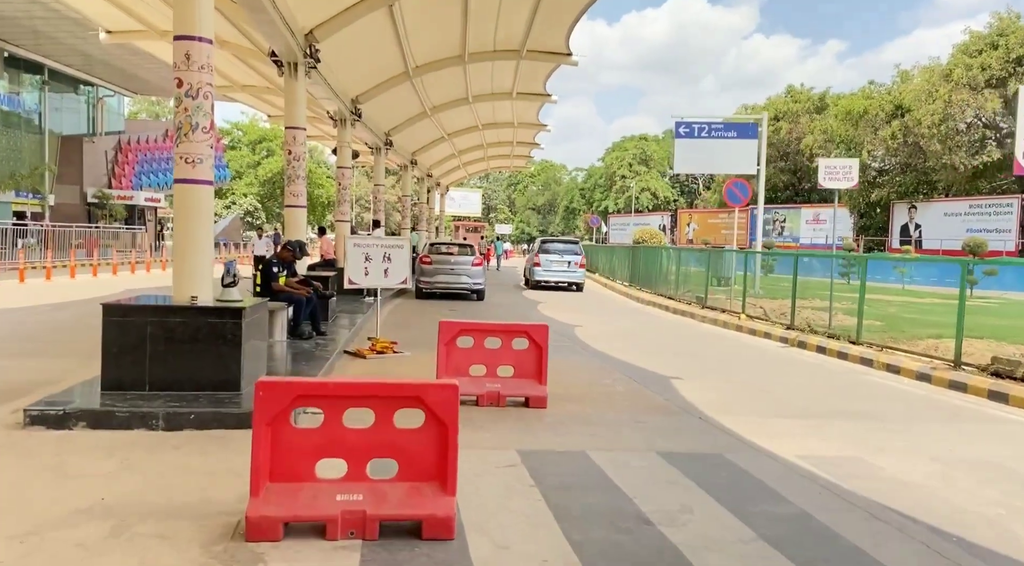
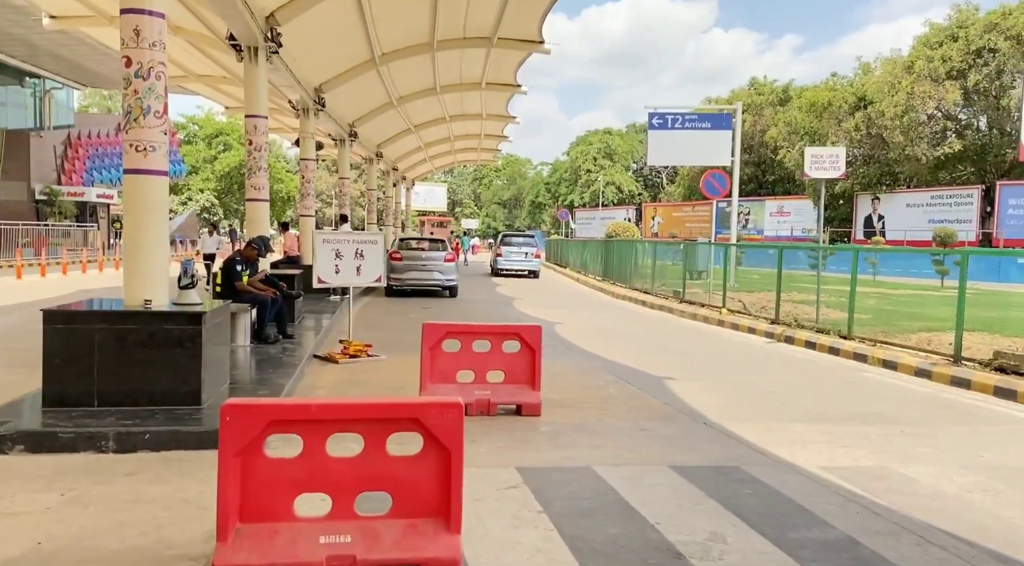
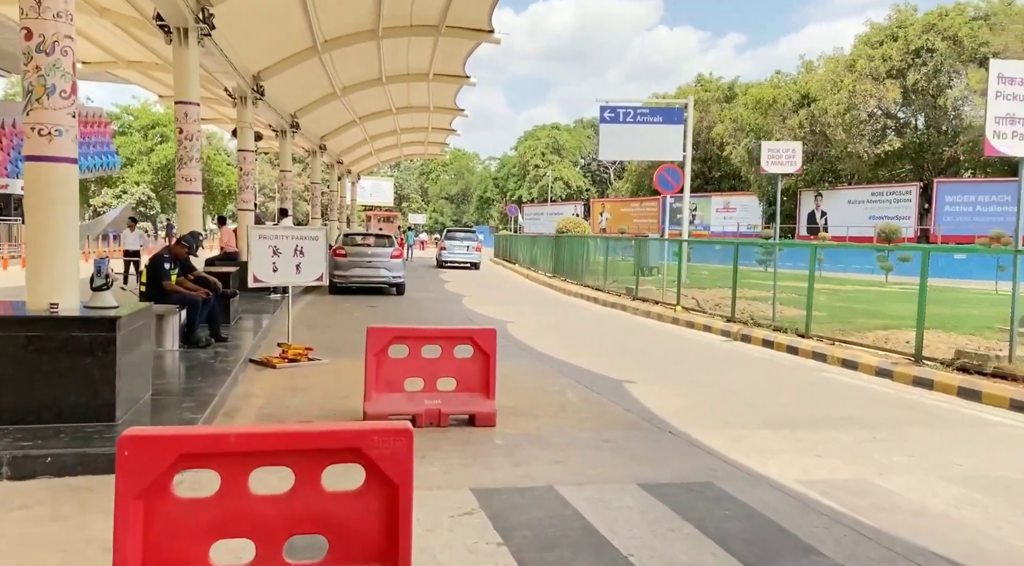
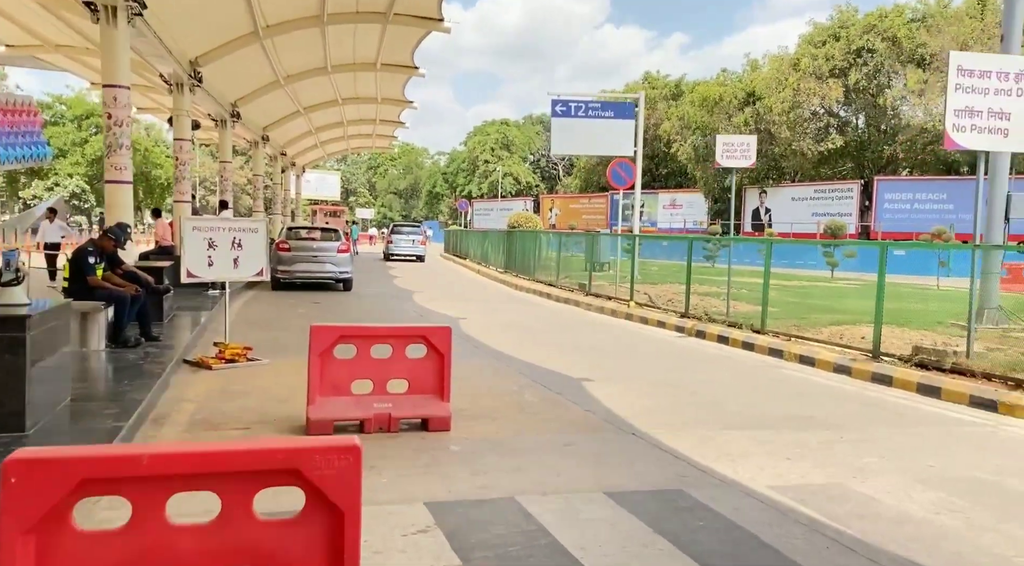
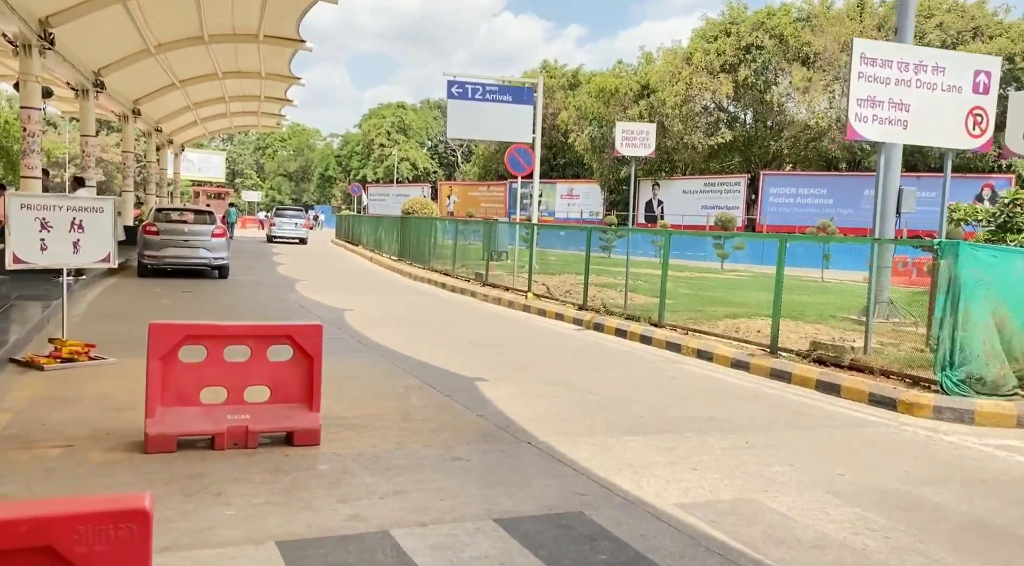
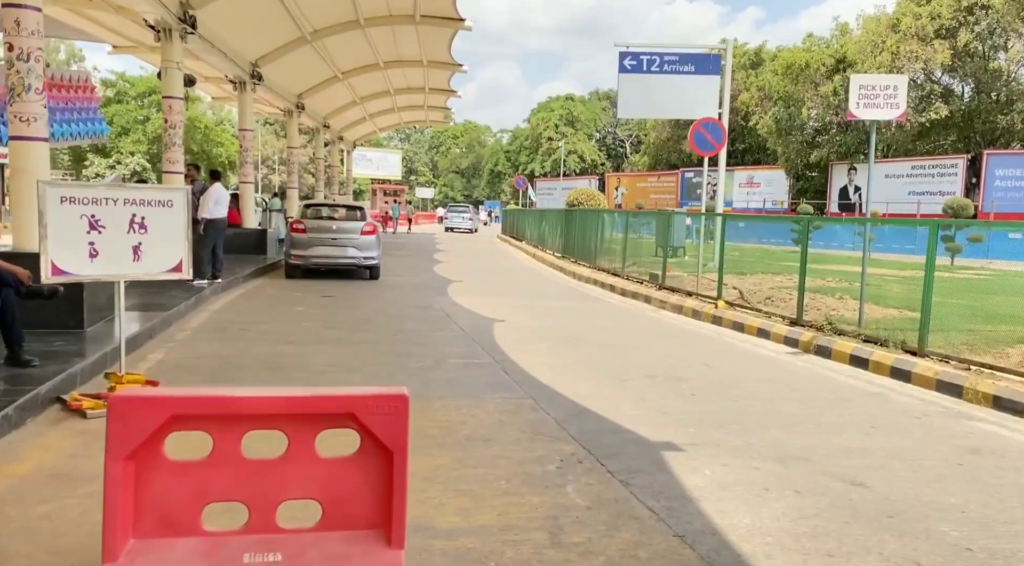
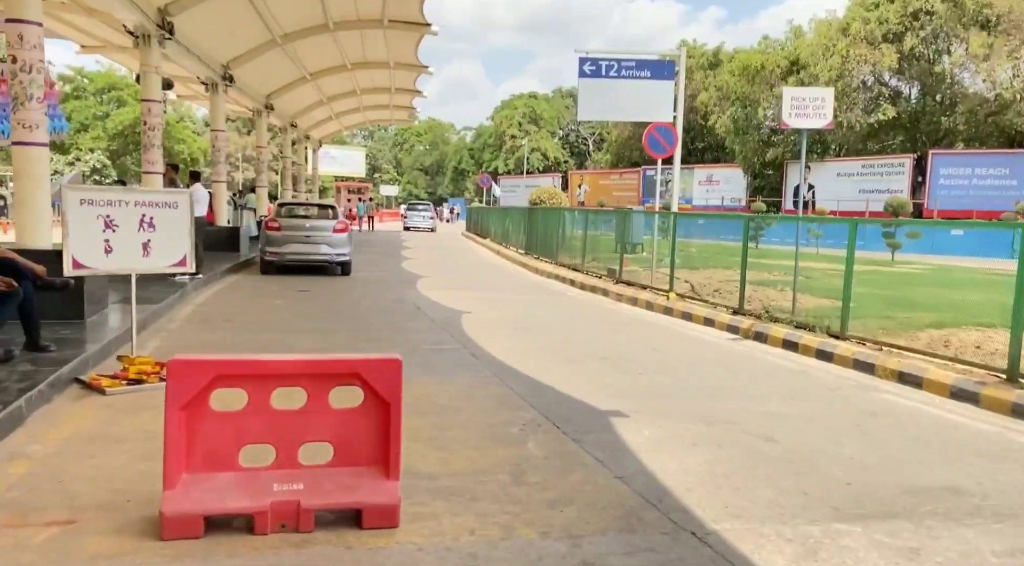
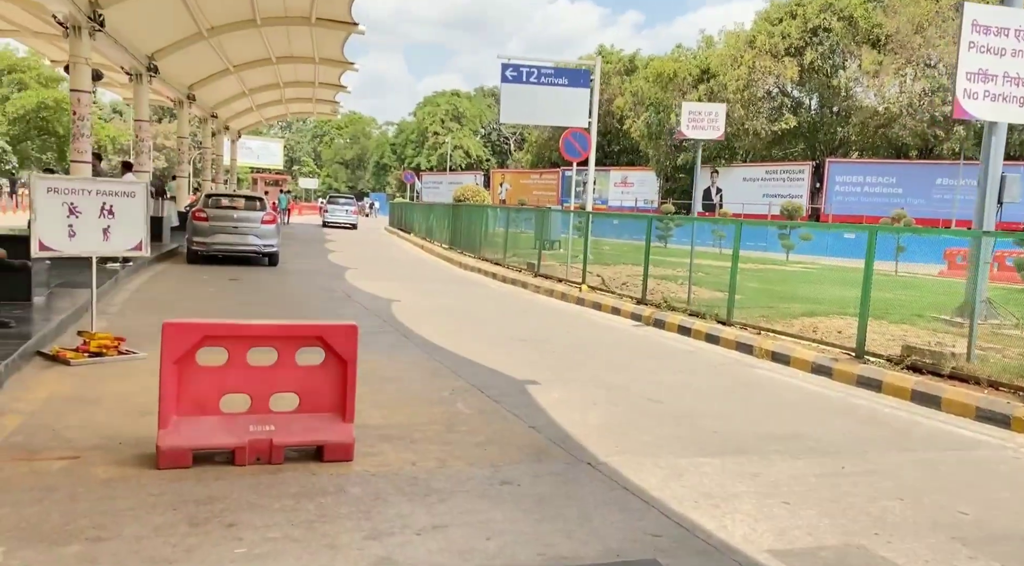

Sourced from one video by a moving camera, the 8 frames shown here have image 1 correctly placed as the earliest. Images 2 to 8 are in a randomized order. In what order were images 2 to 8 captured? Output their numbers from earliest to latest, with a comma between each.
2, 3, 4, 5, 8, 7, 6
